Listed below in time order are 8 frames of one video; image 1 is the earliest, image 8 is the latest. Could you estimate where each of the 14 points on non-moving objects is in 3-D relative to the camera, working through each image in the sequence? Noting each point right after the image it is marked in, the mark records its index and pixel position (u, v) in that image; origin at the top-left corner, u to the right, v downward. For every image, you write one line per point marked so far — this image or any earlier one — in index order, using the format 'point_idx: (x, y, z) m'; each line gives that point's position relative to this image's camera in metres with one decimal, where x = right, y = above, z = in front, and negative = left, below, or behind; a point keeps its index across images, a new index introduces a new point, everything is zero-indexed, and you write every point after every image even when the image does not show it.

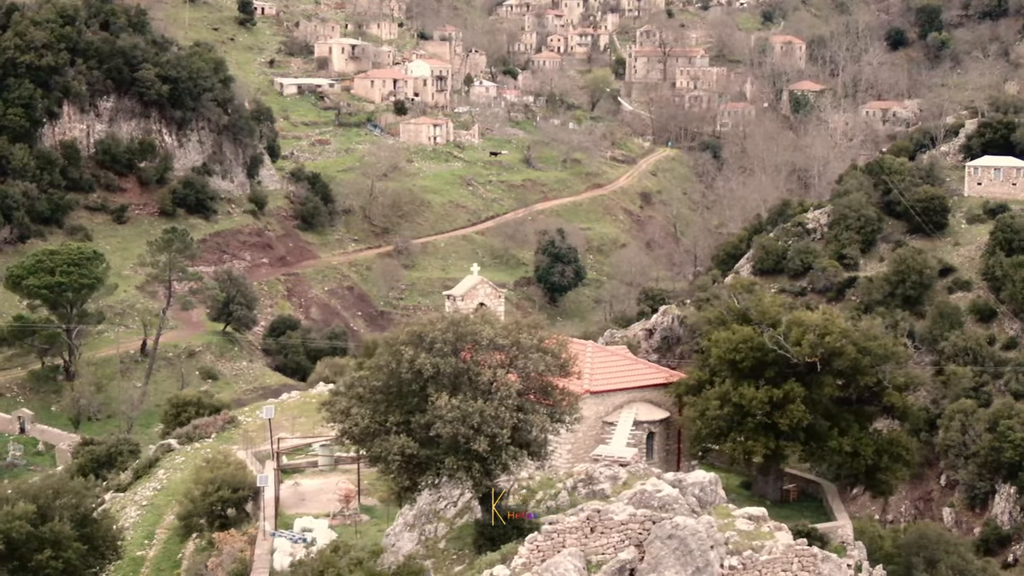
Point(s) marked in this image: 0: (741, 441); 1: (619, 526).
0: (+2.2, -1.5, +16.3) m
1: (+0.8, -1.8, +12.8) m
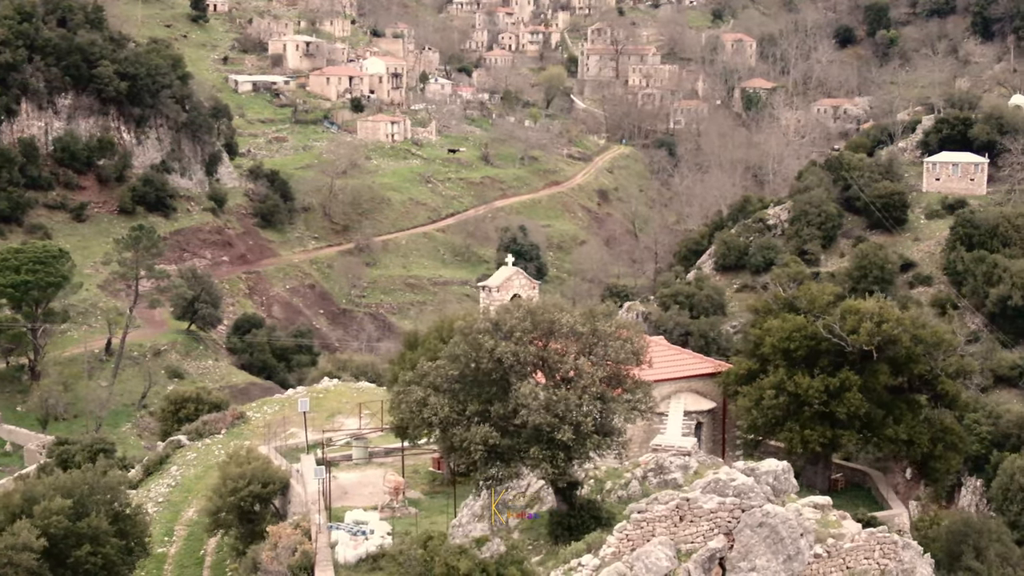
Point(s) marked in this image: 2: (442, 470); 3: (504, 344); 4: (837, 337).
0: (+2.7, -1.4, +16.2) m
1: (+1.5, -1.7, +12.7) m
2: (-0.8, -2.0, +18.4) m
3: (0.0, -0.4, +13.4) m
4: (+3.2, -0.5, +16.6) m
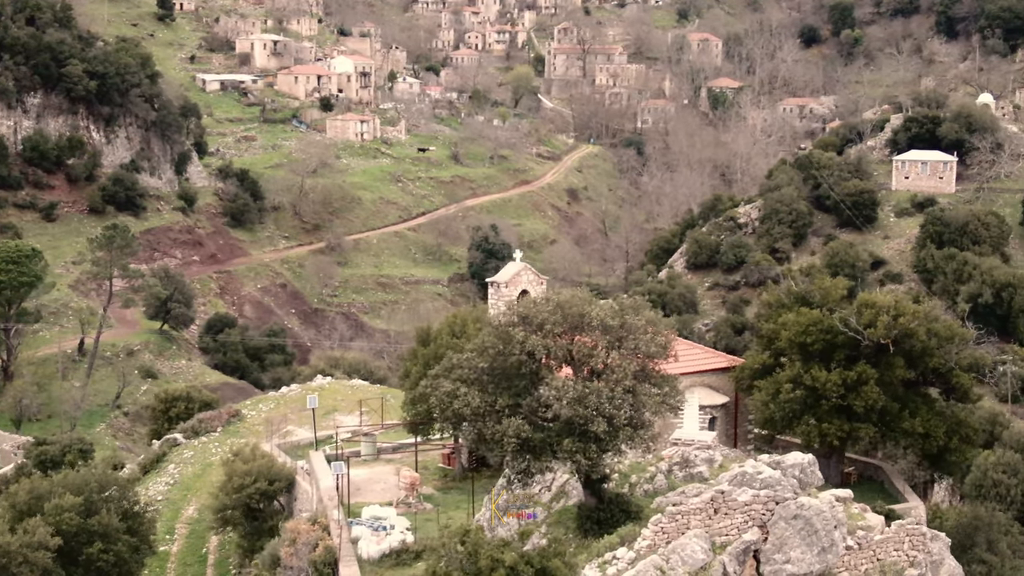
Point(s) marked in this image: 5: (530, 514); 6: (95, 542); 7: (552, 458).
0: (+2.9, -1.3, +16.2) m
1: (+1.7, -1.6, +12.7) m
2: (-0.6, -1.9, +18.4) m
3: (+0.2, -0.4, +13.3) m
4: (+3.3, -0.4, +16.6) m
5: (+0.1, -1.9, +14.0) m
6: (-4.2, -2.6, +17.2) m
7: (+0.3, -1.3, +13.1) m
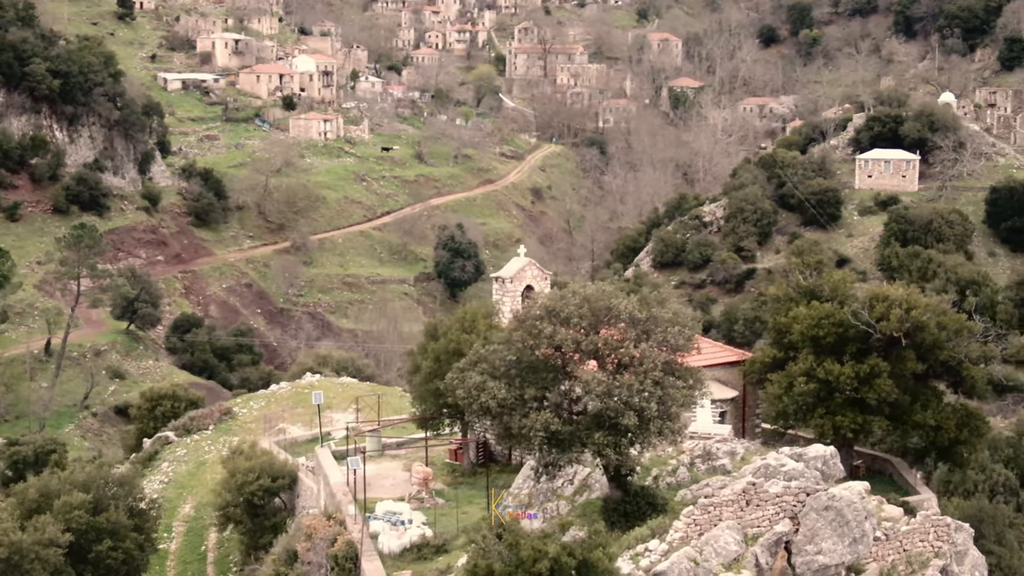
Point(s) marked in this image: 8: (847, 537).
0: (+3.0, -1.2, +16.3) m
1: (+2.0, -1.6, +12.7) m
2: (-0.5, -1.9, +18.3) m
3: (+0.4, -0.3, +13.3) m
4: (+3.5, -0.4, +16.7) m
5: (+0.3, -1.8, +14.0) m
6: (-4.1, -2.5, +17.1) m
7: (+0.5, -1.3, +13.1) m
8: (+2.5, -1.8, +12.6) m
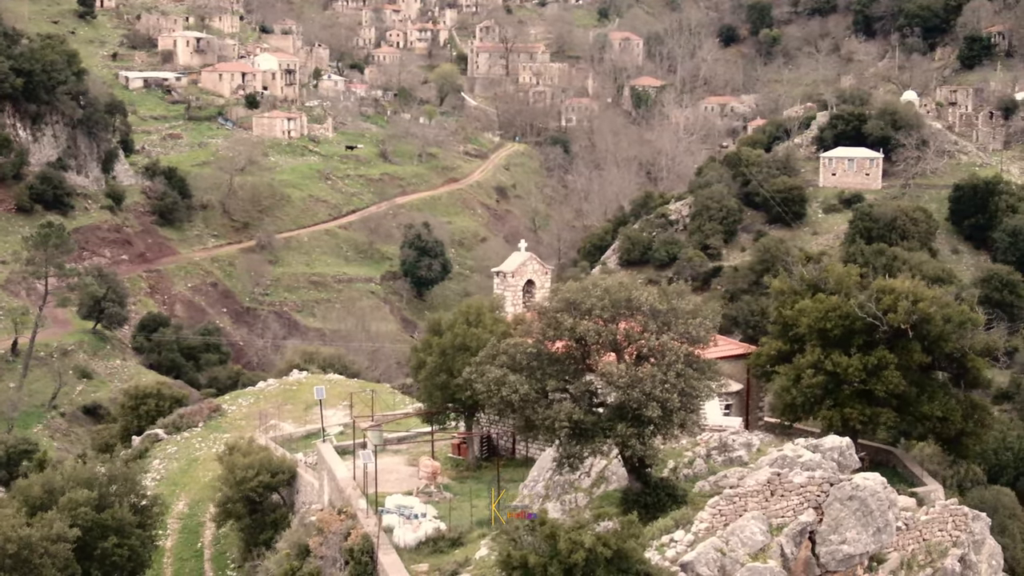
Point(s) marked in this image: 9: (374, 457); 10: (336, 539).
0: (+3.1, -1.2, +16.4) m
1: (+2.1, -1.5, +12.7) m
2: (-0.5, -1.8, +18.3) m
3: (+0.6, -0.3, +13.3) m
4: (+3.5, -0.3, +16.8) m
5: (+0.5, -1.7, +14.0) m
6: (-4.0, -2.5, +17.0) m
7: (+0.7, -1.2, +13.1) m
8: (+2.7, -1.8, +12.7) m
9: (-1.4, -1.7, +17.4) m
10: (-1.6, -2.3, +15.2) m
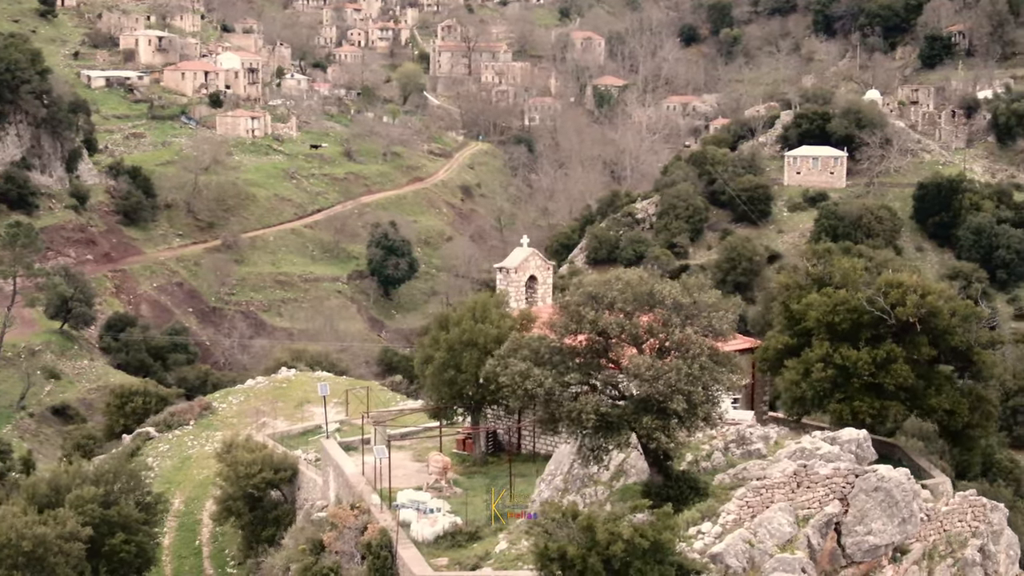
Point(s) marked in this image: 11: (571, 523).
0: (+3.2, -1.1, +16.5) m
1: (+2.4, -1.4, +12.8) m
2: (-0.4, -1.8, +18.3) m
3: (+0.8, -0.2, +13.4) m
4: (+3.6, -0.2, +16.9) m
5: (+0.7, -1.7, +14.0) m
6: (-3.9, -2.4, +16.9) m
7: (+0.9, -1.1, +13.1) m
8: (+2.9, -1.7, +12.7) m
9: (-1.3, -1.7, +17.4) m
10: (-1.4, -2.2, +15.2) m
11: (+0.4, -1.6, +11.4) m
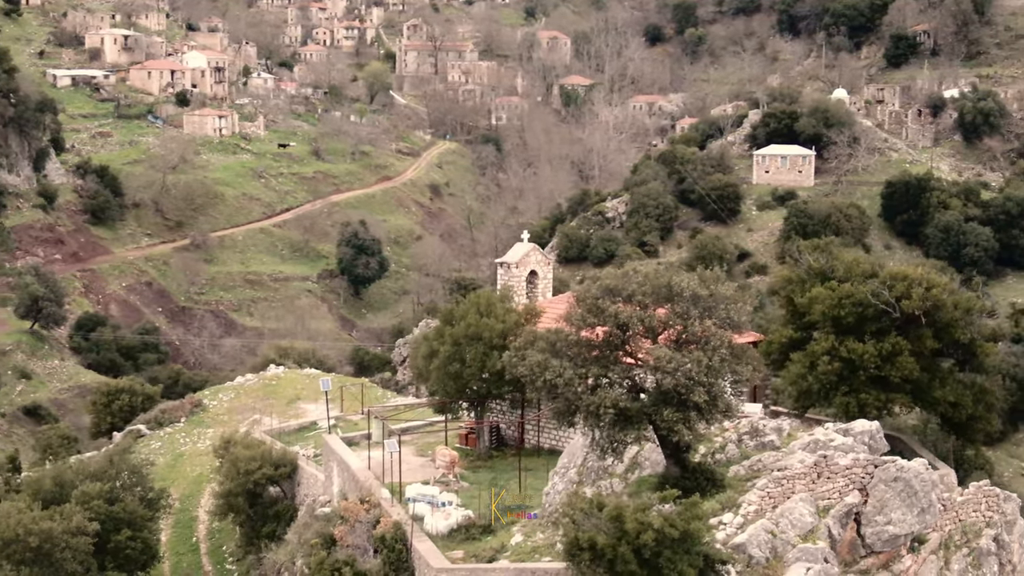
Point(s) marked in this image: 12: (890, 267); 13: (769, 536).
0: (+3.3, -1.0, +16.6) m
1: (+2.5, -1.4, +12.9) m
2: (-0.4, -1.7, +18.3) m
3: (+0.9, -0.2, +13.4) m
4: (+3.7, -0.2, +17.0) m
5: (+0.8, -1.6, +14.1) m
6: (-3.9, -2.4, +16.8) m
7: (+1.1, -1.1, +13.2) m
8: (+3.0, -1.7, +12.8) m
9: (-1.3, -1.6, +17.4) m
10: (-1.3, -2.2, +15.2) m
11: (+0.6, -1.5, +11.4) m
12: (+3.9, +0.2, +17.7) m
13: (+1.9, -1.8, +12.2) m
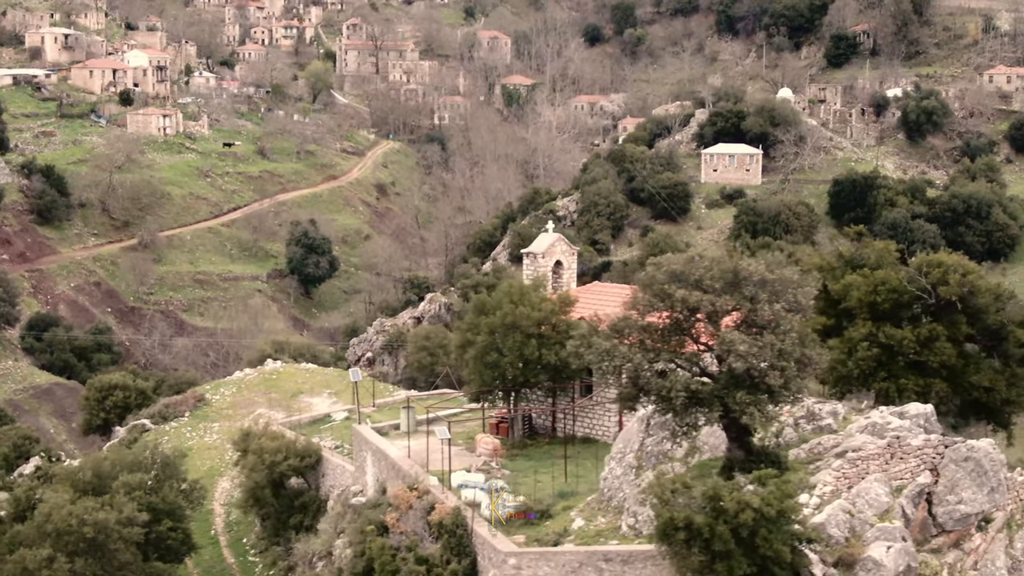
0: (+3.7, -0.9, +16.8) m
1: (+3.1, -1.3, +13.1) m
2: (0.0, -1.6, +18.4) m
3: (+1.5, 0.0, +13.5) m
4: (+4.1, 0.0, +17.2) m
5: (+1.3, -1.5, +14.2) m
6: (-3.4, -2.3, +16.7) m
7: (+1.6, -1.0, +13.3) m
8: (+3.6, -1.5, +13.0) m
9: (-0.9, -1.5, +17.4) m
10: (-0.8, -2.0, +15.2) m
11: (+1.2, -1.4, +11.5) m
12: (+4.3, +0.4, +18.0) m
13: (+2.5, -1.6, +12.3) m
